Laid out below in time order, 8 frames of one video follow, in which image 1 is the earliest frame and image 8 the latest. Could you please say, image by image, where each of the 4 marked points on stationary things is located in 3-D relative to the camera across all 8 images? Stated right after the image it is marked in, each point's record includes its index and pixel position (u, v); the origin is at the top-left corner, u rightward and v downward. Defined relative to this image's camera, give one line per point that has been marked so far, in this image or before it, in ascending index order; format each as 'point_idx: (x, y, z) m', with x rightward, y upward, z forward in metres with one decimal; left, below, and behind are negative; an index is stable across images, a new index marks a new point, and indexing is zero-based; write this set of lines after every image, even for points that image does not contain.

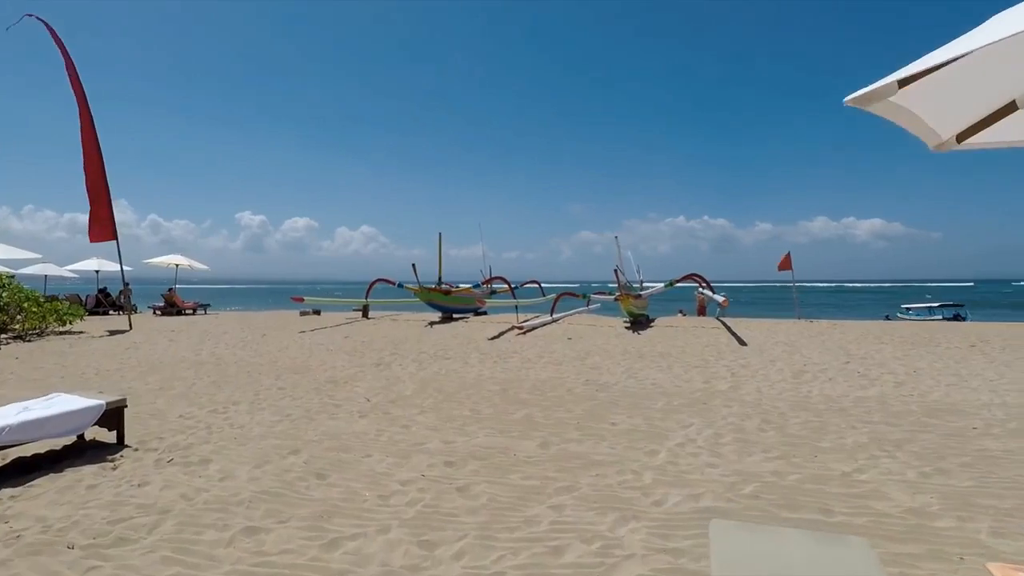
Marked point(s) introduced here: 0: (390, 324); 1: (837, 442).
0: (-3.0, -0.9, +14.4) m
1: (+2.7, -1.3, +4.8) m
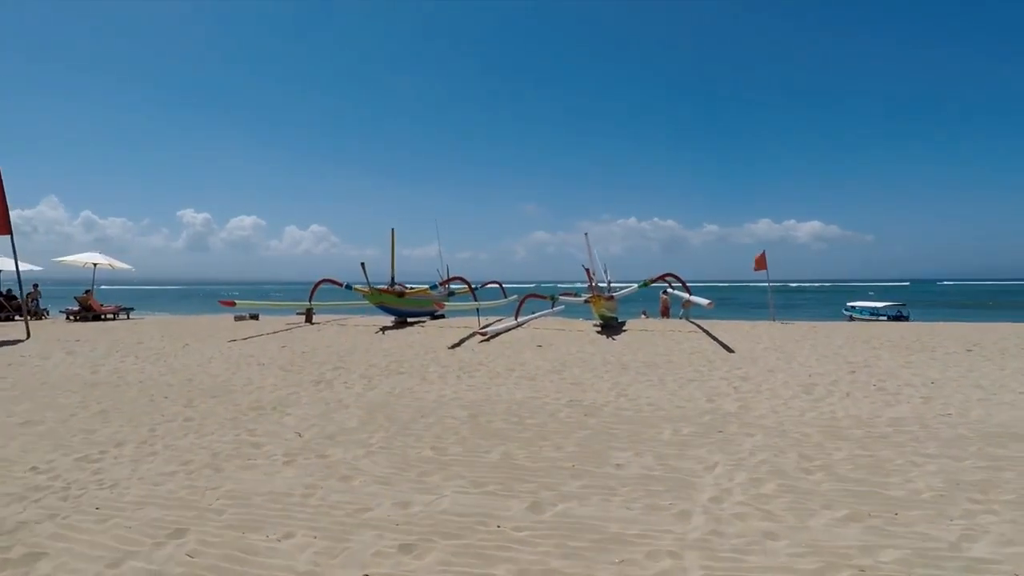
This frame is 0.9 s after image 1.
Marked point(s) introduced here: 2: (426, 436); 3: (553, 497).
0: (-3.9, -0.9, +12.9) m
1: (+2.6, -1.3, +3.8) m
2: (-0.7, -1.3, +4.9) m
3: (+0.3, -1.3, +3.6) m
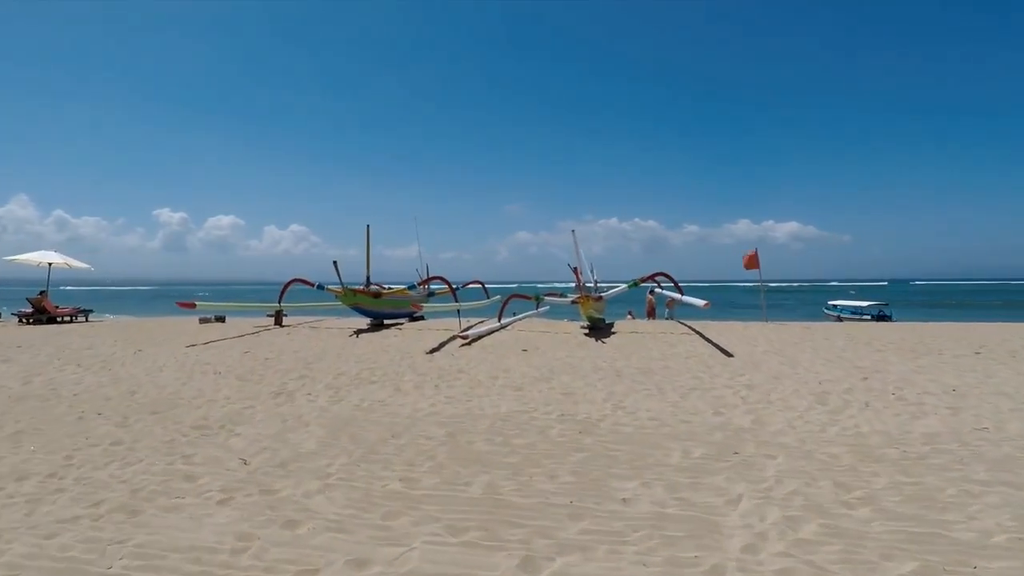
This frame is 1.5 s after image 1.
0: (-4.2, -0.9, +12.0) m
1: (+2.5, -1.3, +3.1) m
2: (-0.8, -1.3, +4.2) m
3: (+0.2, -1.3, +2.9) m
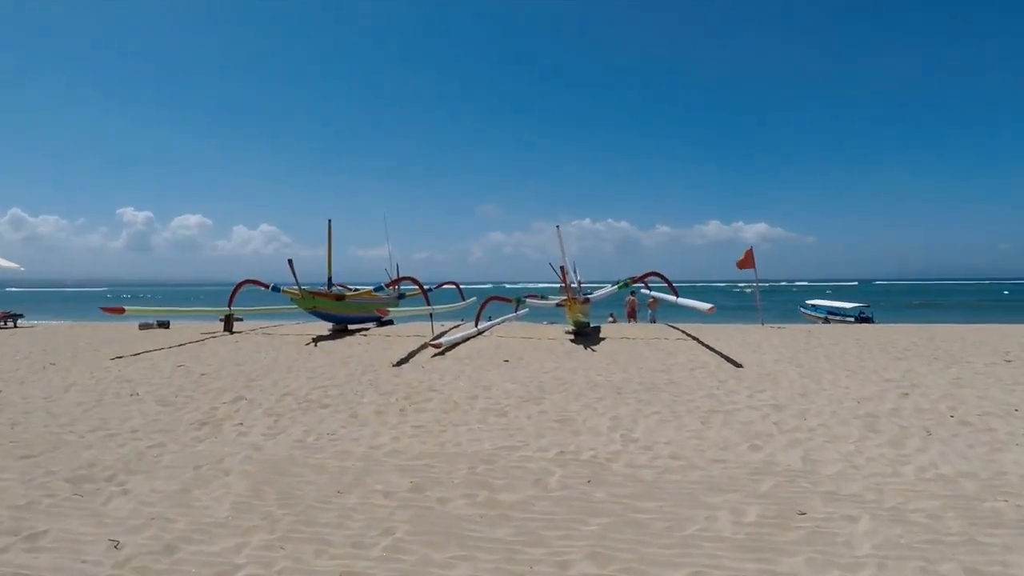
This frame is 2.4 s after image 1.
0: (-4.6, -1.0, +10.6) m
1: (+2.5, -1.3, +2.0) m
2: (-0.9, -1.3, +2.9) m
3: (+0.2, -1.3, +1.7) m
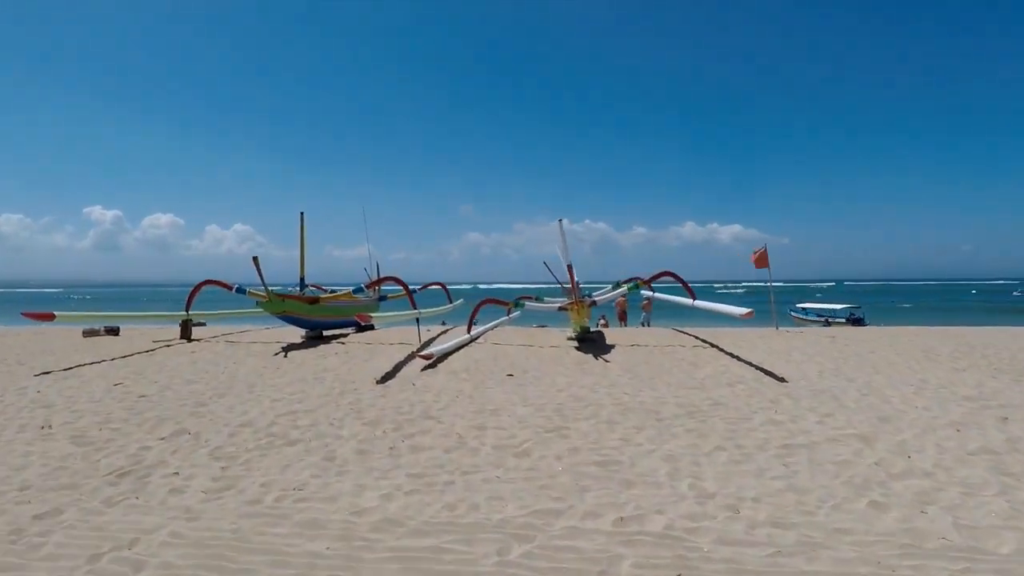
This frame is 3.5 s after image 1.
0: (-4.6, -1.0, +9.2) m
1: (+2.8, -1.3, +0.9) m
2: (-0.6, -1.3, +1.7) m
3: (+0.5, -1.3, +0.5) m
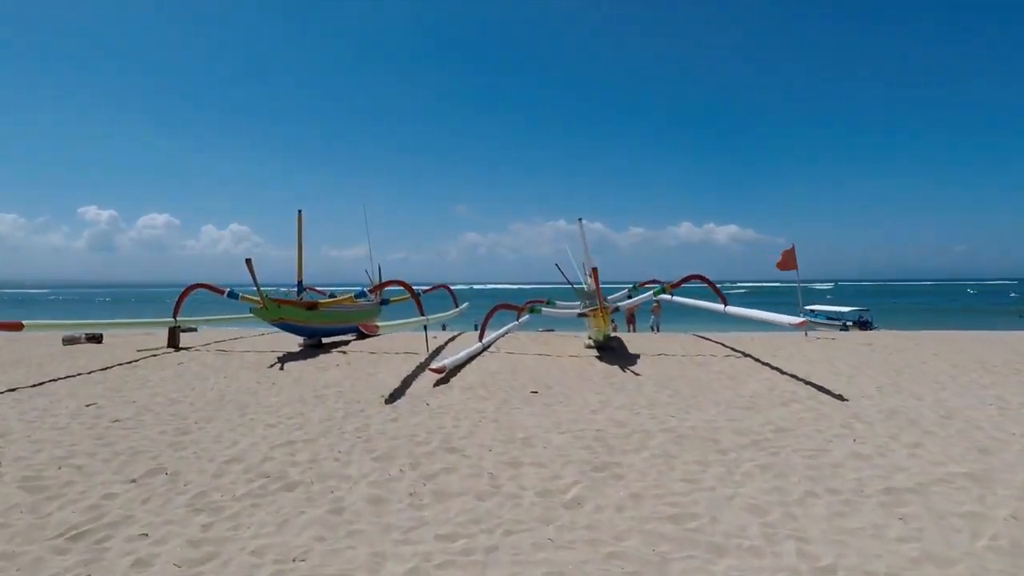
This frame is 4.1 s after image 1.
0: (-4.4, -1.1, +8.4) m
1: (+3.1, -1.4, +0.1) m
2: (-0.3, -1.4, +0.9) m
3: (+0.8, -1.4, -0.3) m
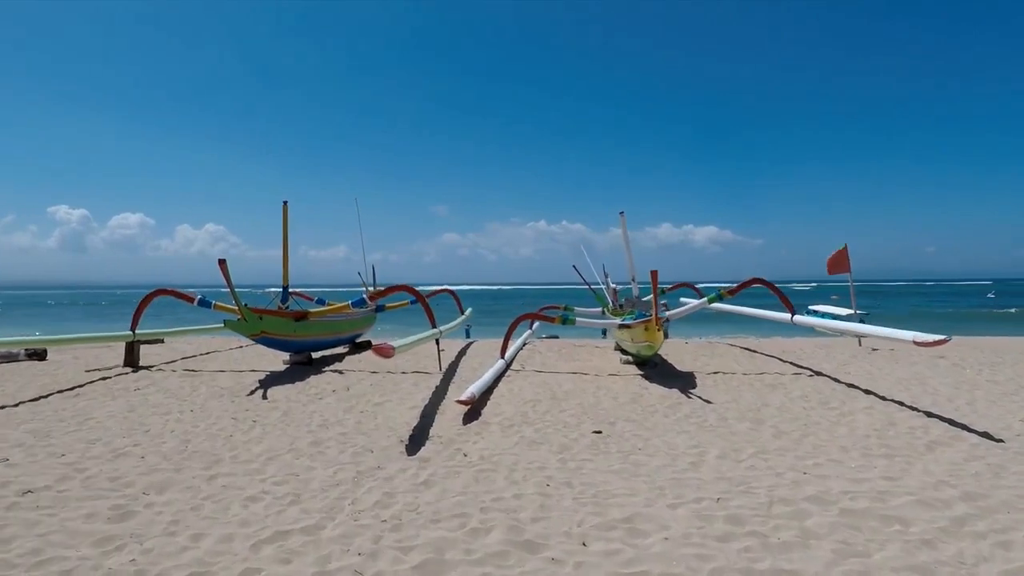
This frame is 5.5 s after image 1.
0: (-4.0, -1.2, +6.7) m
1: (+3.8, -1.5, -1.3) m
2: (+0.4, -1.4, -0.6) m
3: (+1.5, -1.5, -1.8) m
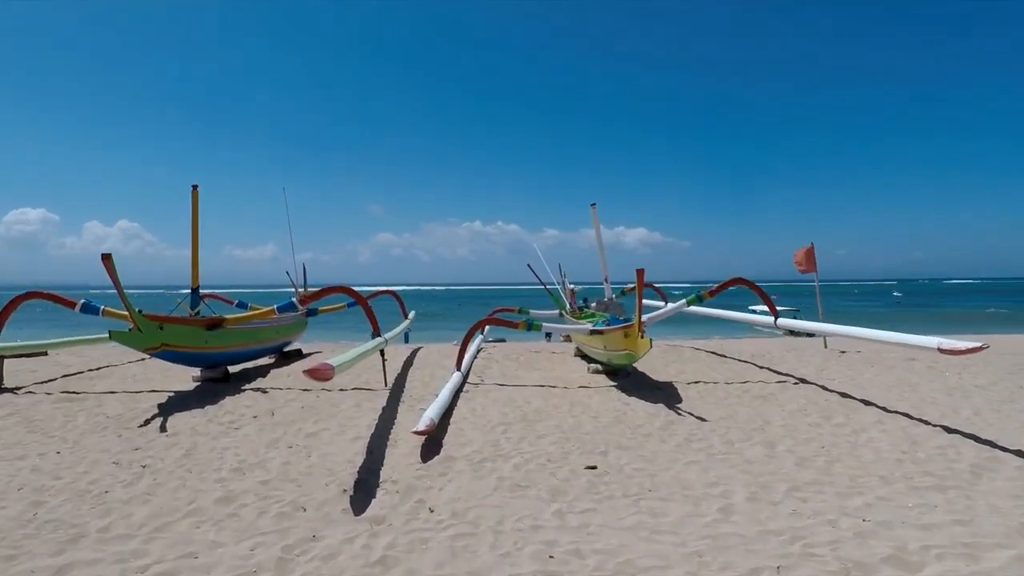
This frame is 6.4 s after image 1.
0: (-4.3, -1.2, +5.3) m
1: (+4.3, -1.5, -1.8) m
2: (+0.8, -1.4, -1.6) m
3: (+2.1, -1.5, -2.6) m
